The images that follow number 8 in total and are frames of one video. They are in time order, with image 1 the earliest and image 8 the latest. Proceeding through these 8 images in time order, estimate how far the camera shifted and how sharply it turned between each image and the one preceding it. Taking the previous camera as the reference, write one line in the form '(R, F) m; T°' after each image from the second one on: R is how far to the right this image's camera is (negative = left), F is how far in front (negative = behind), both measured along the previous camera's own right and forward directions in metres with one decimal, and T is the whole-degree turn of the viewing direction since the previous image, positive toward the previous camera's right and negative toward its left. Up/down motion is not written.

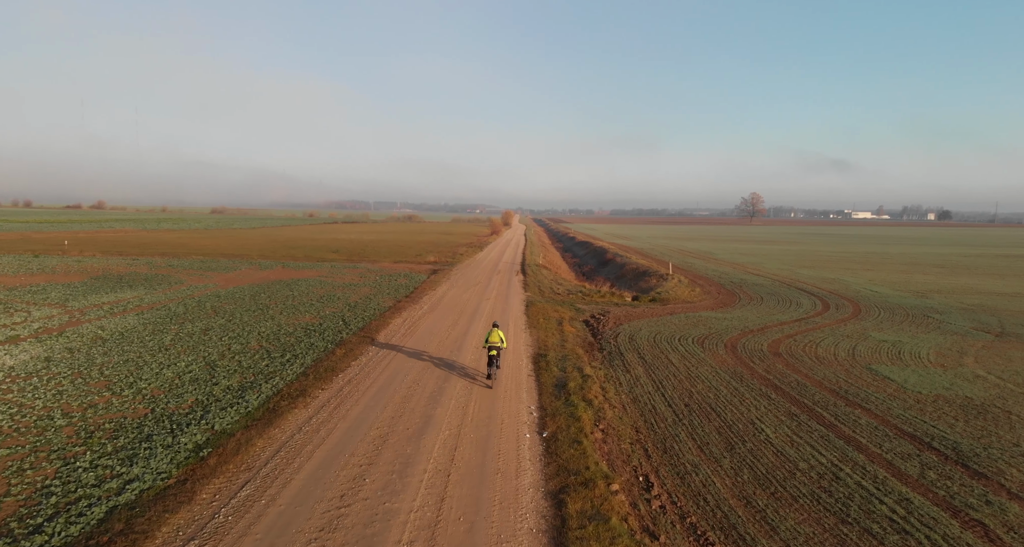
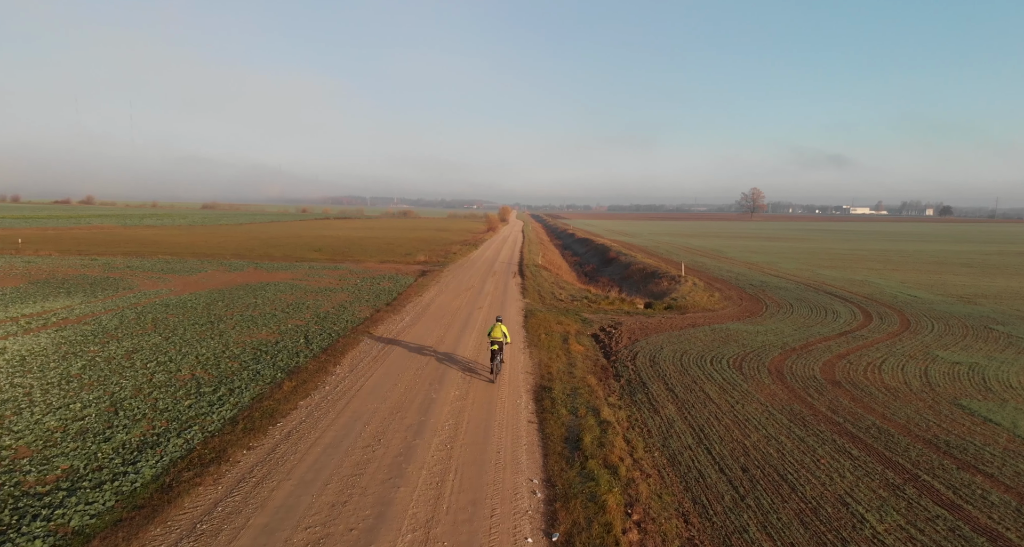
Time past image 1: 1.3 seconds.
(0.0, +4.2) m; 0°
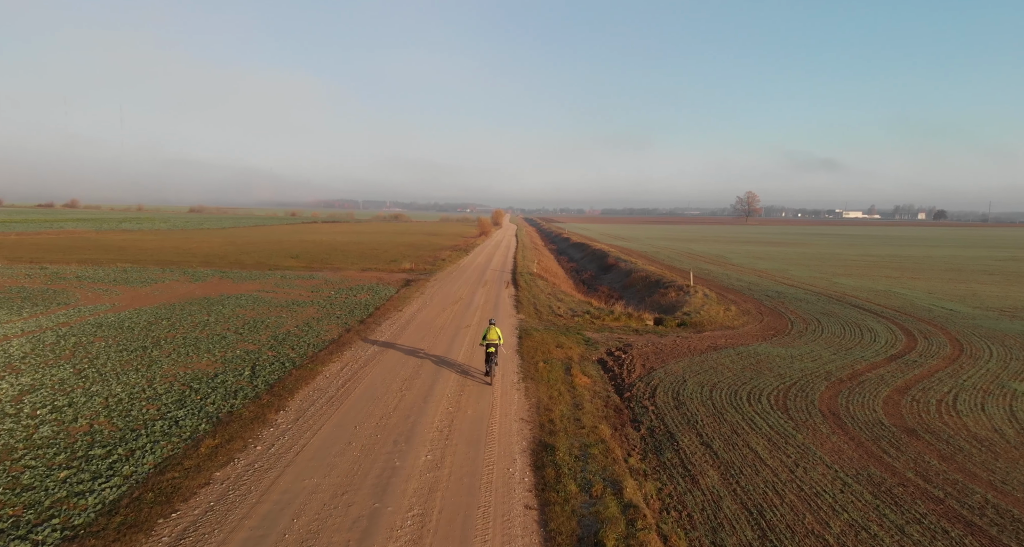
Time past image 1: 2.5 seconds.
(+0.1, +3.6) m; +1°
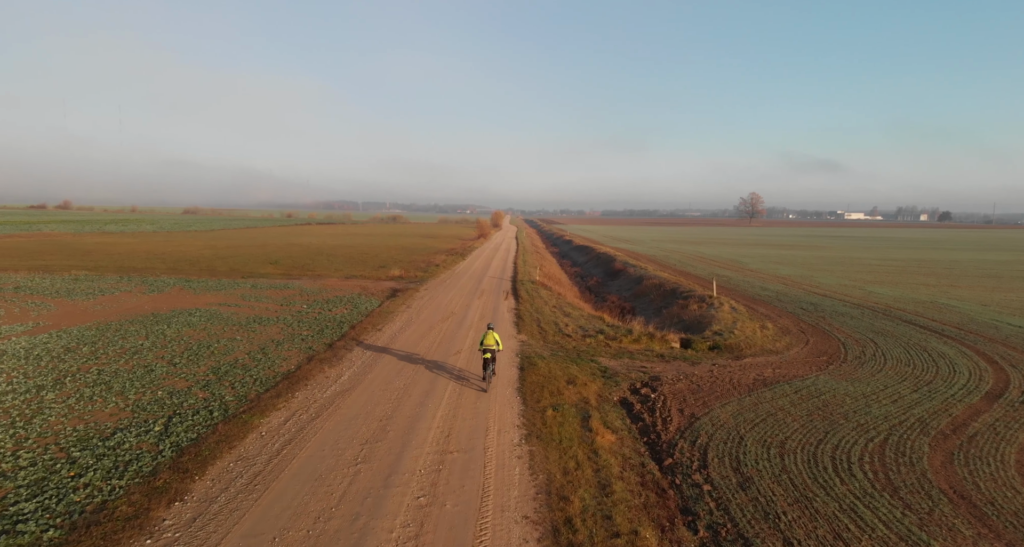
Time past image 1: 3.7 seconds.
(0.0, +4.2) m; 0°
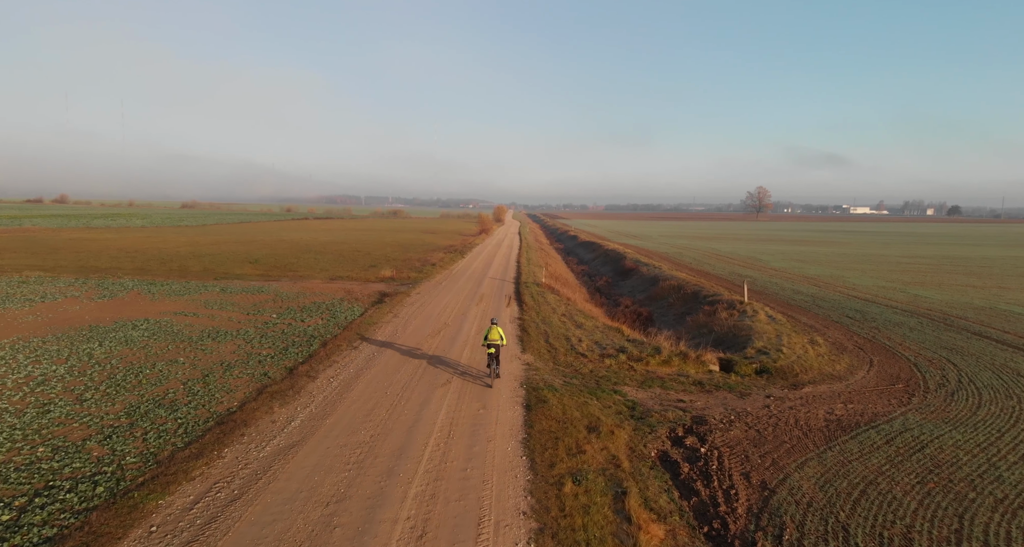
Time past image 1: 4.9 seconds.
(0.0, +4.0) m; 0°
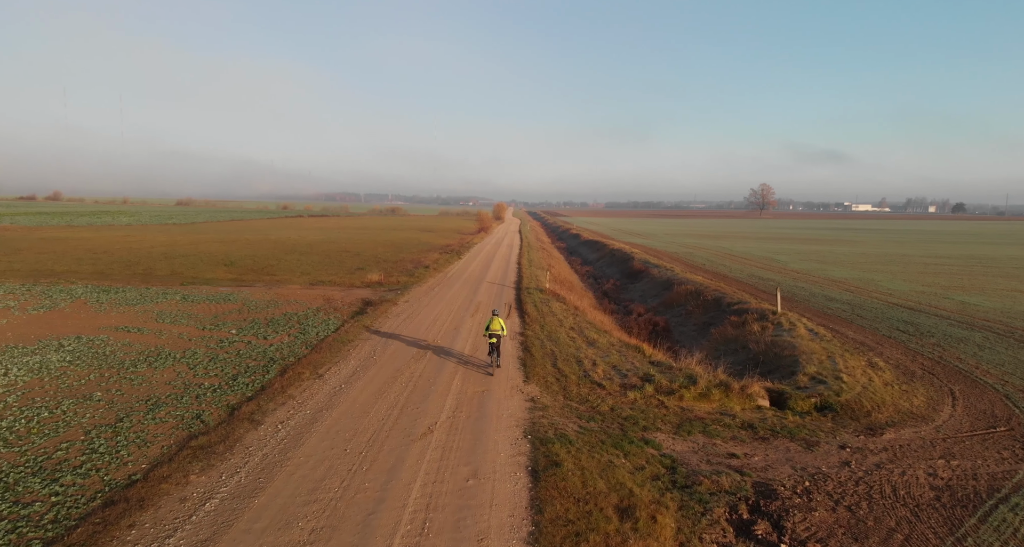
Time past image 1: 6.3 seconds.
(0.0, +3.6) m; 0°
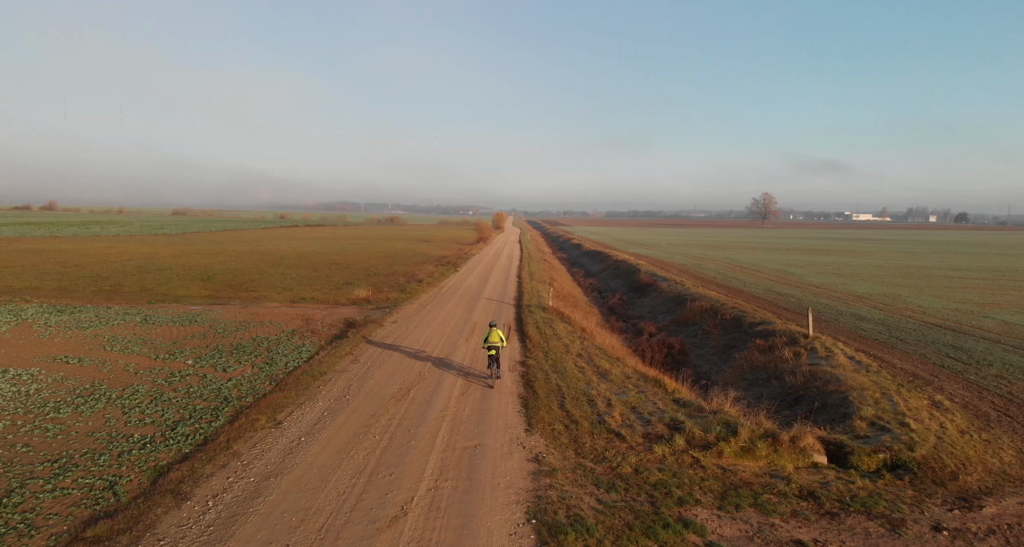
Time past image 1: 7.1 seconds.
(0.0, +2.7) m; 0°
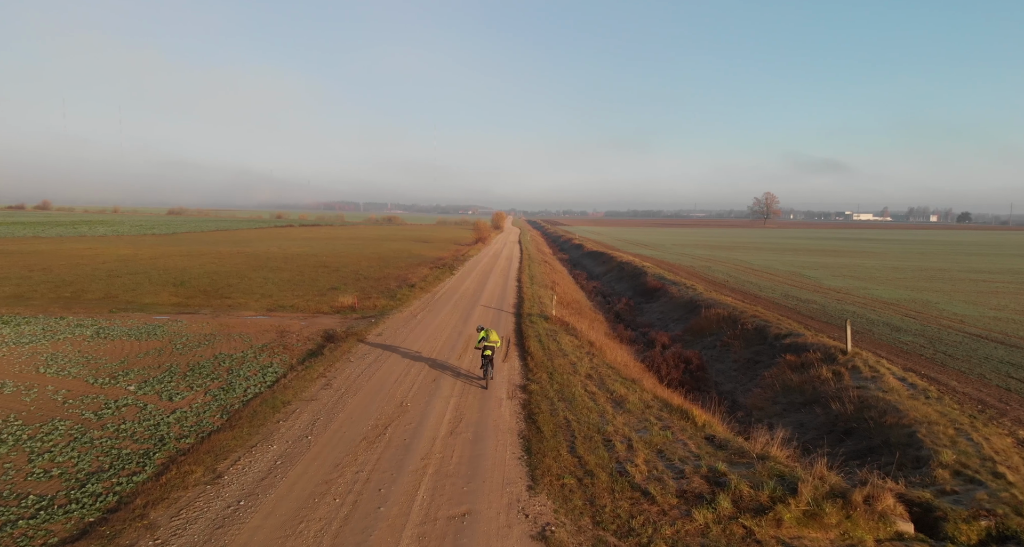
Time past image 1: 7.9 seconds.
(0.0, +2.6) m; 0°
